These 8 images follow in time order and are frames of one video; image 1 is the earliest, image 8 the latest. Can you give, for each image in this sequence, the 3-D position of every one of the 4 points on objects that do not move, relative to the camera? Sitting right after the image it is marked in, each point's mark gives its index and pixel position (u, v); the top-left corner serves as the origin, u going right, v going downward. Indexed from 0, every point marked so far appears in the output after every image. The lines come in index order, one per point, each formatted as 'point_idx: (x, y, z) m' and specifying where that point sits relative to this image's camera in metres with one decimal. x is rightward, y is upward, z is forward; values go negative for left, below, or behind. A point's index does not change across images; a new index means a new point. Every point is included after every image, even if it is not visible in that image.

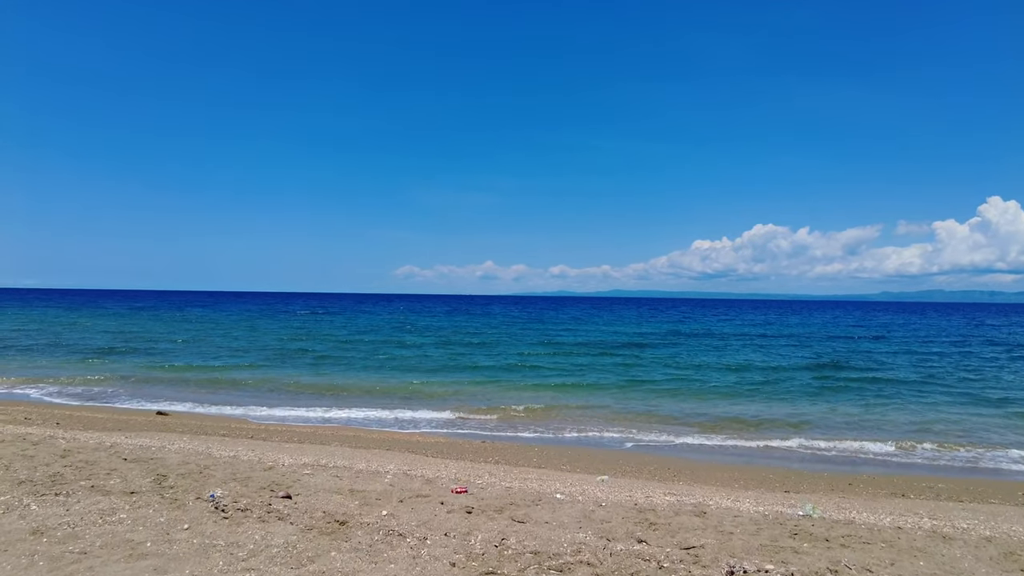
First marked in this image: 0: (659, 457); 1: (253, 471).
0: (+2.6, -3.1, +12.0) m
1: (-3.3, -2.3, +8.6) m
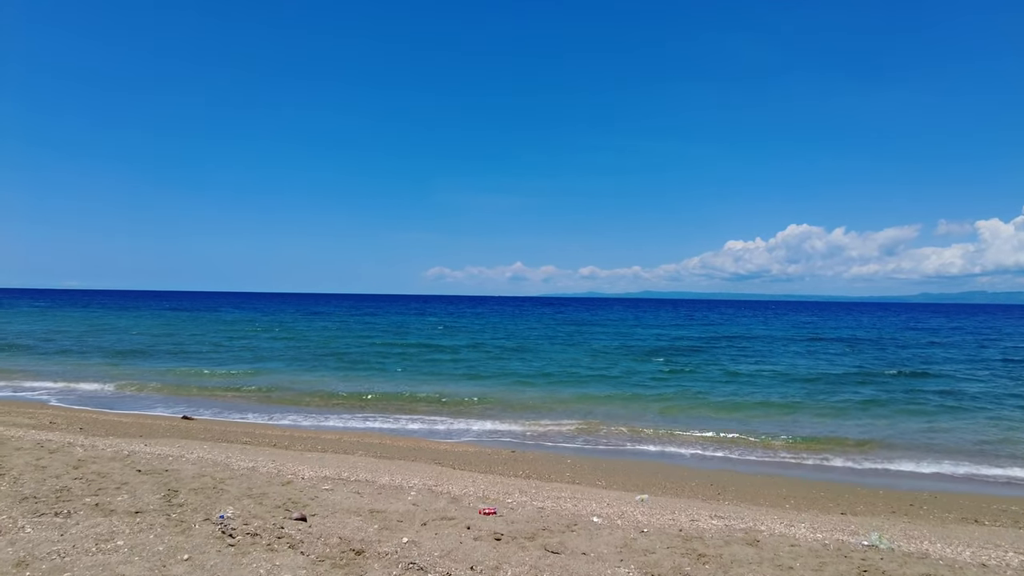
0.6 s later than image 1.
0: (+3.2, -3.1, +11.3) m
1: (-2.9, -2.4, +8.1) m
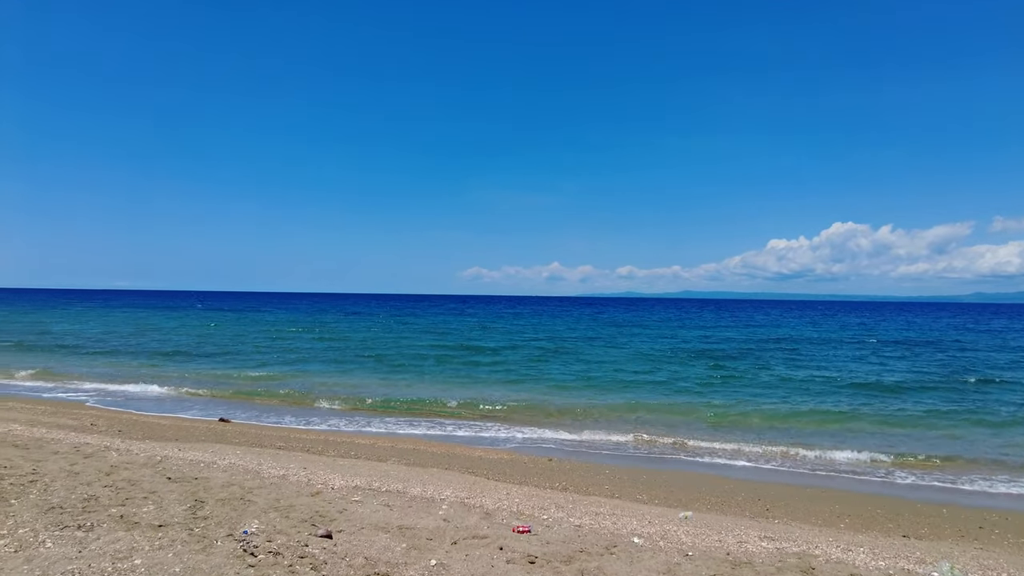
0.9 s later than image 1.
0: (+3.7, -3.2, +10.7) m
1: (-2.5, -2.5, +7.9) m
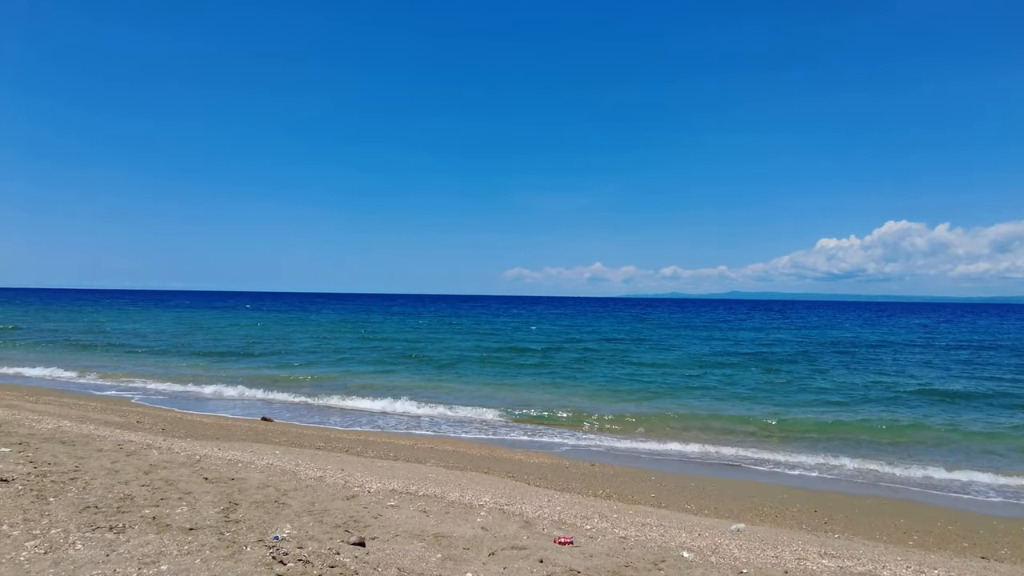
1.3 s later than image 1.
0: (+4.4, -3.1, +10.1) m
1: (-2.1, -2.4, +7.7) m
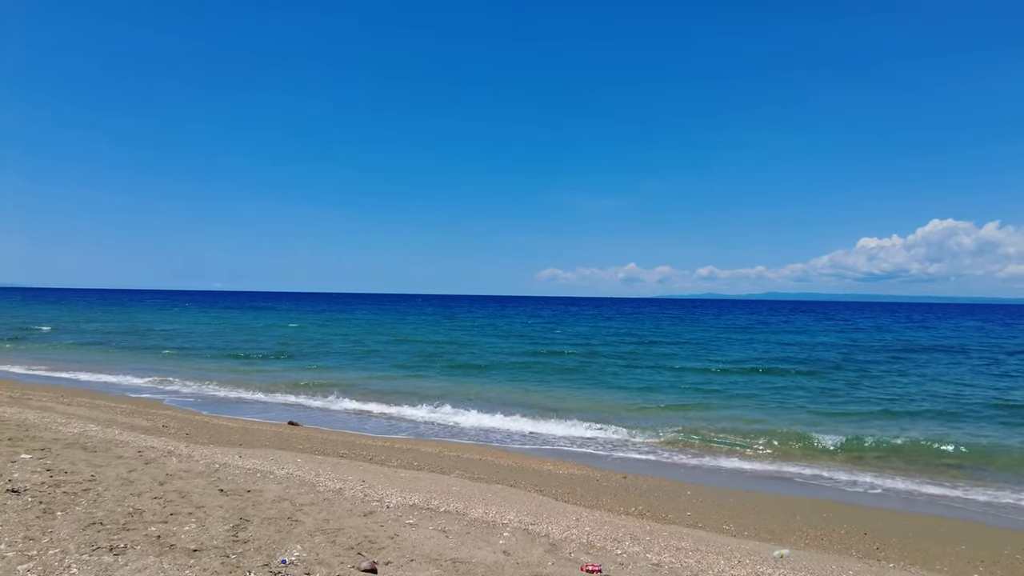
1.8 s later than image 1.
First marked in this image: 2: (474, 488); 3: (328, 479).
0: (+4.8, -3.2, +9.4) m
1: (-1.8, -2.5, +7.3) m
2: (-0.5, -2.8, +9.4) m
3: (-2.6, -2.7, +9.4) m
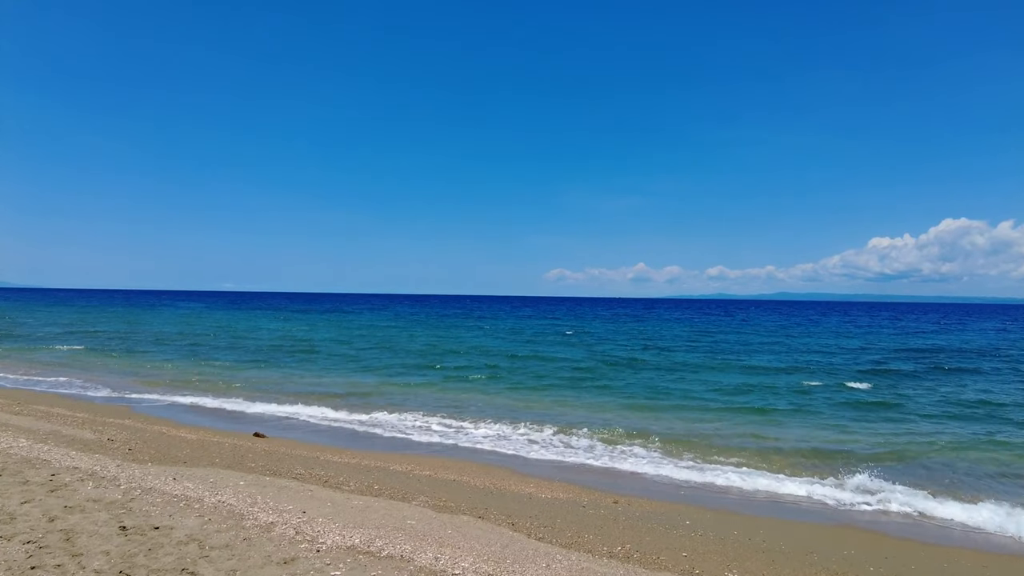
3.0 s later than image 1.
0: (+4.4, -3.2, +8.0) m
1: (-2.2, -2.5, +6.0) m
2: (-0.9, -2.8, +8.0) m
3: (-3.0, -2.7, +8.1) m
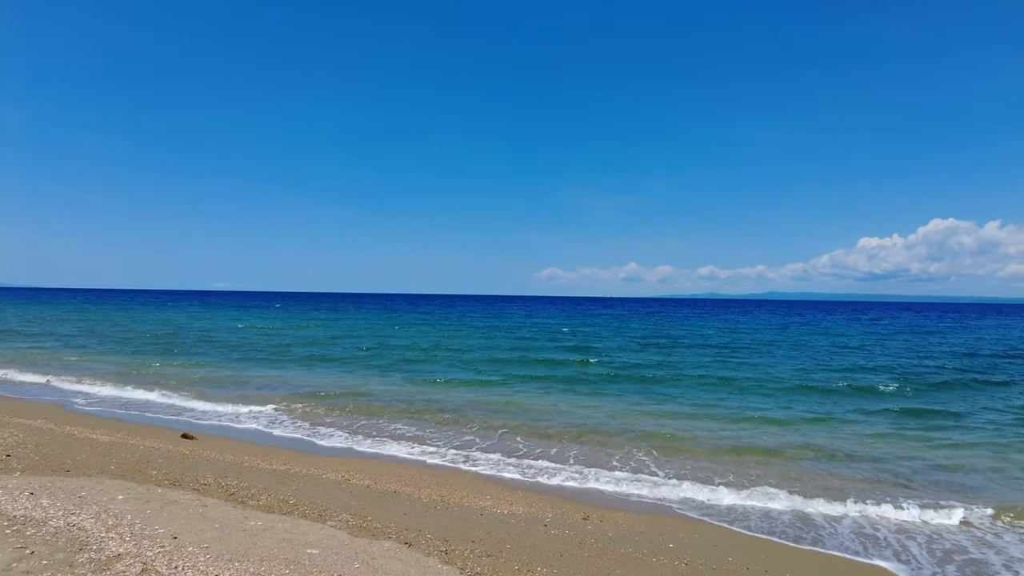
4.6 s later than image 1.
0: (+3.7, -2.8, +6.2) m
1: (-2.8, -2.1, +4.1) m
2: (-1.6, -2.4, +6.2) m
3: (-3.6, -2.3, +6.2) m
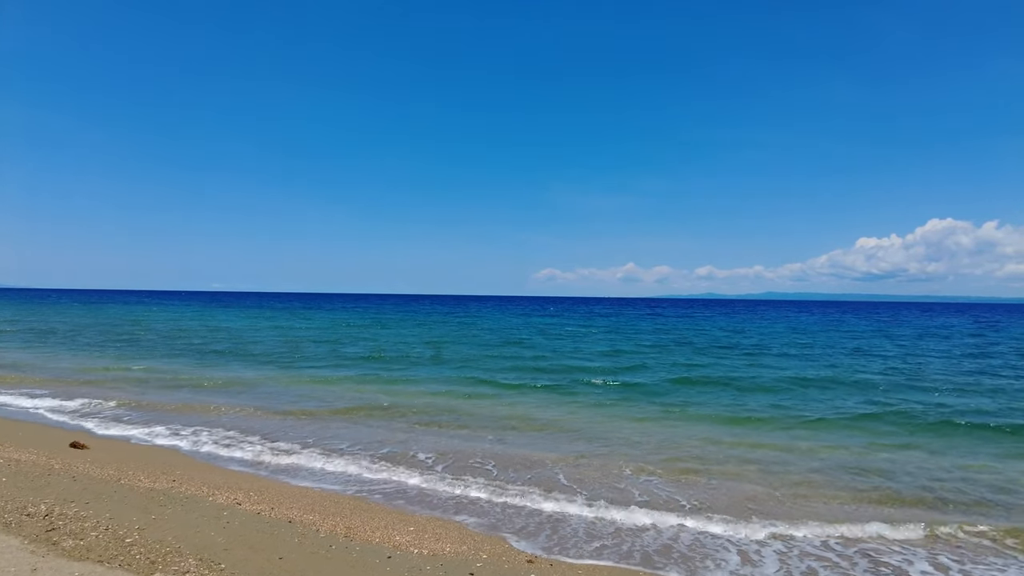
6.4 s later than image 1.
0: (+3.0, -2.4, +4.0) m
1: (-3.5, -1.7, +1.9) m
2: (-2.3, -2.1, +4.0) m
3: (-4.4, -1.9, +4.0) m
